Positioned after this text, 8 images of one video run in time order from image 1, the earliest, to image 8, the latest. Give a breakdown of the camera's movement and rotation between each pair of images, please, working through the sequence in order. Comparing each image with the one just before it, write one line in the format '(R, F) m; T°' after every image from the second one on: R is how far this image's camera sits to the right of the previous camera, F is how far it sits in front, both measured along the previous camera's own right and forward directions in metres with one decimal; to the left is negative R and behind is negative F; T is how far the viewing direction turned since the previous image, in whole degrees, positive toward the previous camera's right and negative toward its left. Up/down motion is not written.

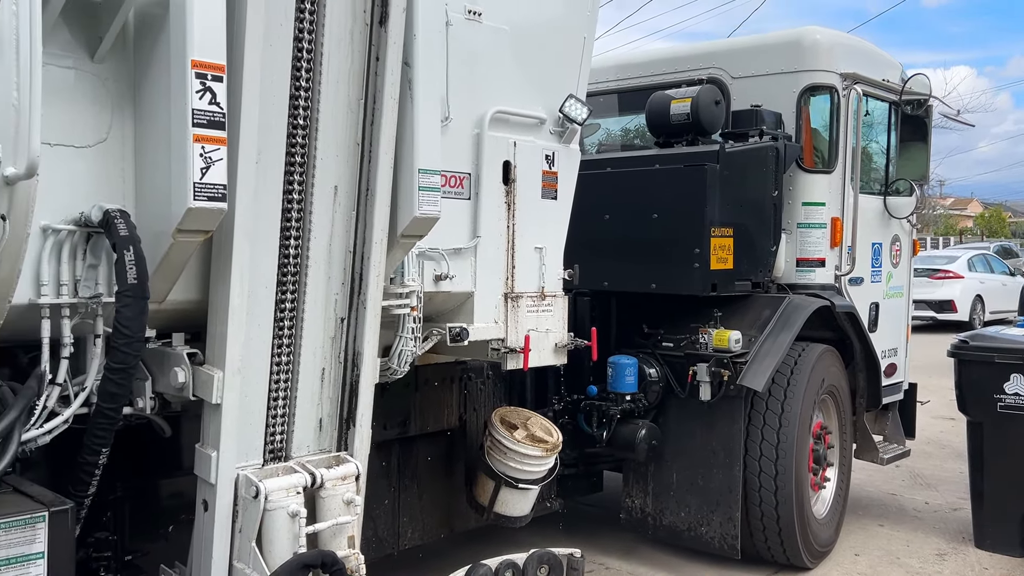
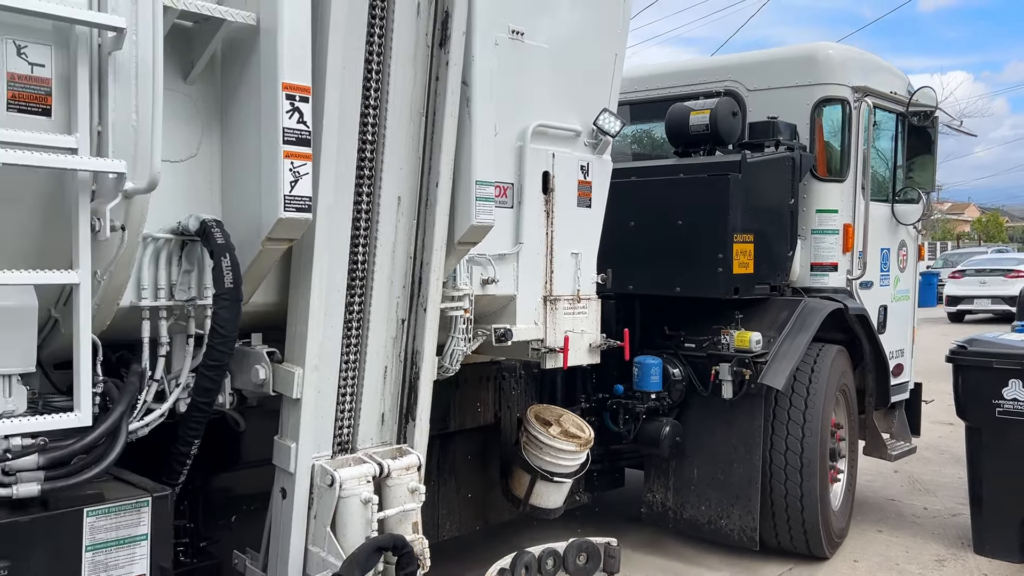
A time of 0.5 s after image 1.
(-0.2, -0.2) m; +1°
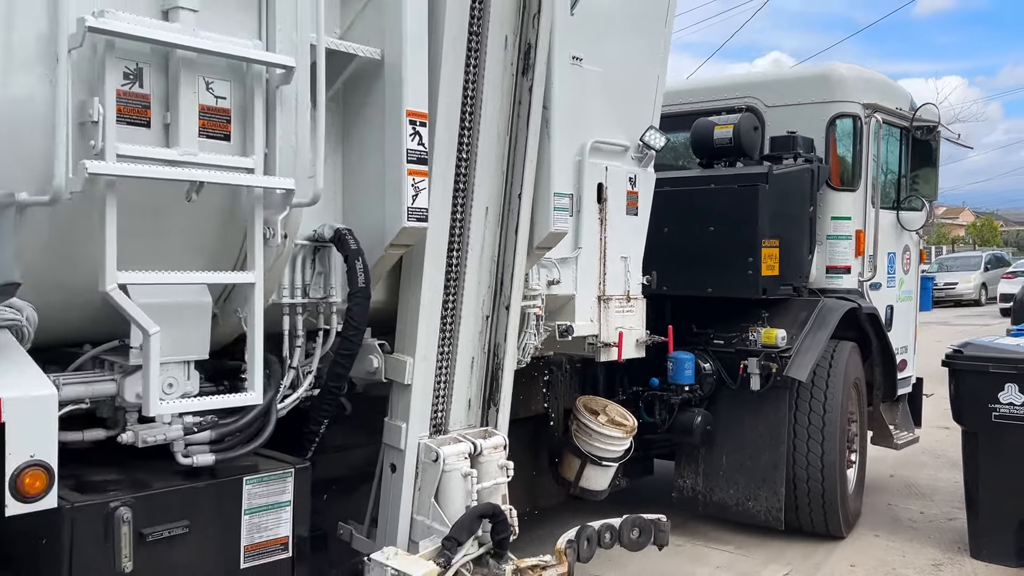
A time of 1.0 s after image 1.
(-0.4, -0.4) m; +1°
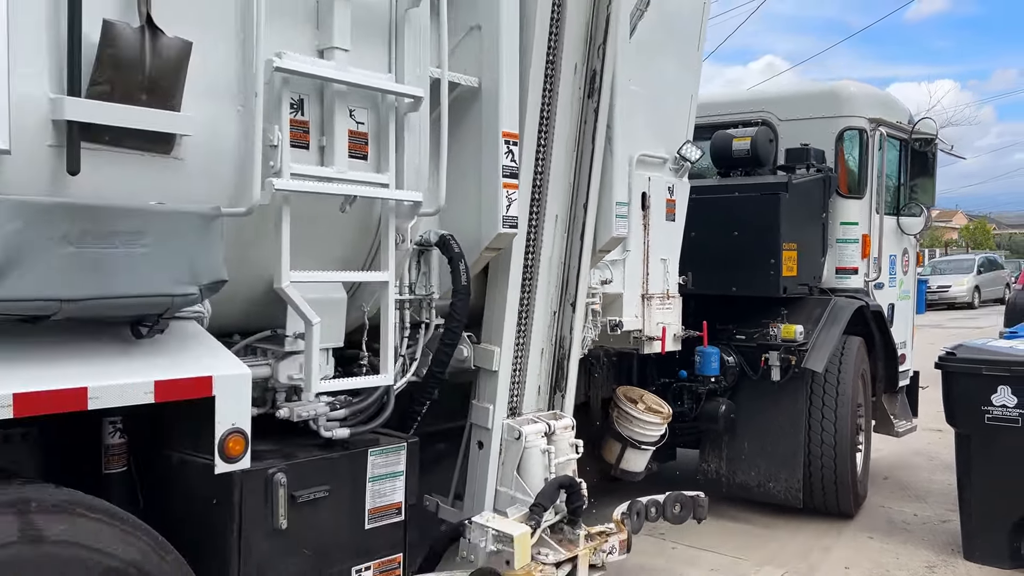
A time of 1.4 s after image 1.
(-0.4, -0.4) m; +1°
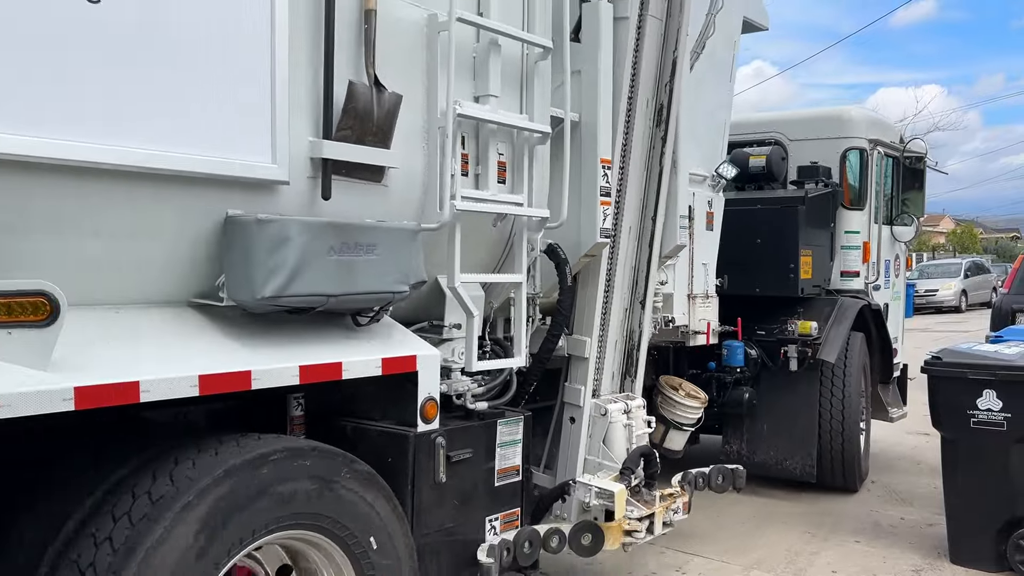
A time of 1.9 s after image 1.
(-0.5, -0.6) m; +1°
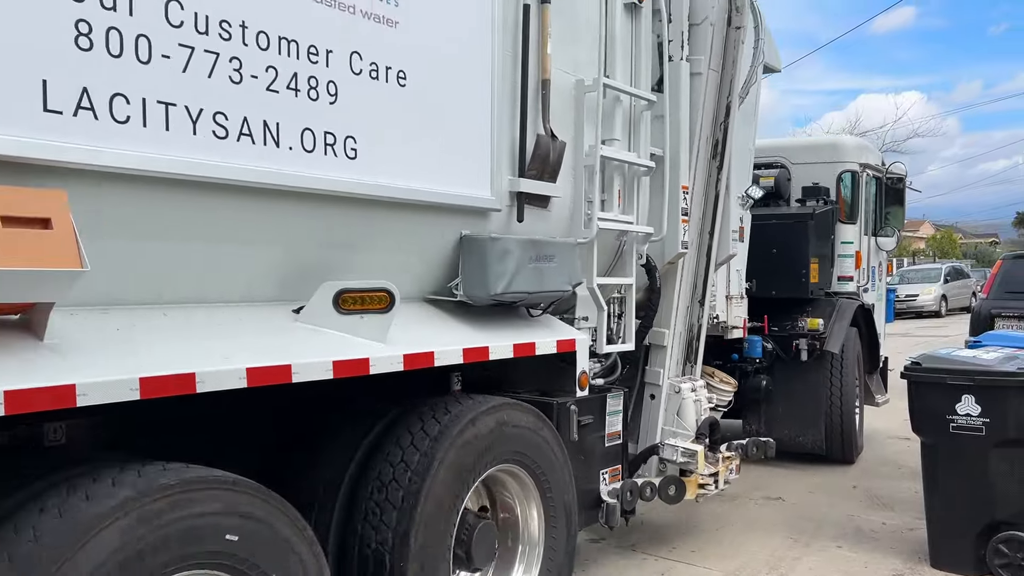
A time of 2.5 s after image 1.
(-0.7, -0.9) m; +1°
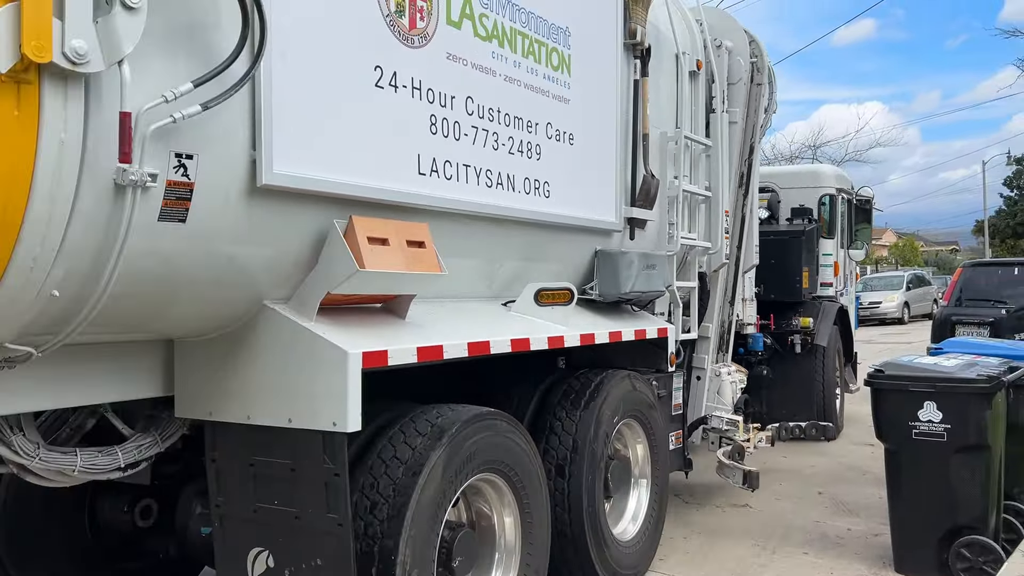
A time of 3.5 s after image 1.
(-0.8, -1.1) m; +2°
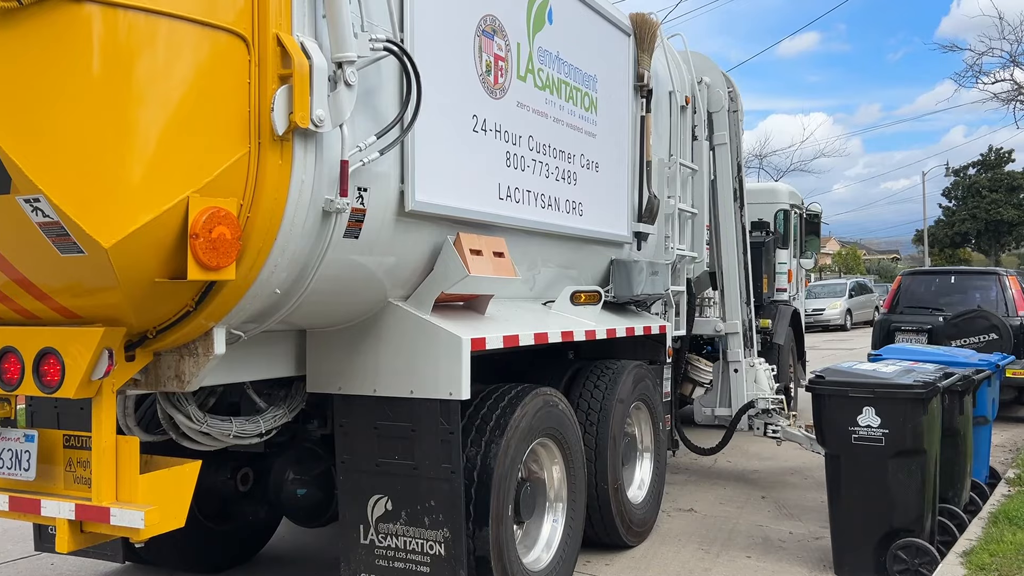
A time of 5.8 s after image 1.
(-0.5, -0.7) m; +3°
